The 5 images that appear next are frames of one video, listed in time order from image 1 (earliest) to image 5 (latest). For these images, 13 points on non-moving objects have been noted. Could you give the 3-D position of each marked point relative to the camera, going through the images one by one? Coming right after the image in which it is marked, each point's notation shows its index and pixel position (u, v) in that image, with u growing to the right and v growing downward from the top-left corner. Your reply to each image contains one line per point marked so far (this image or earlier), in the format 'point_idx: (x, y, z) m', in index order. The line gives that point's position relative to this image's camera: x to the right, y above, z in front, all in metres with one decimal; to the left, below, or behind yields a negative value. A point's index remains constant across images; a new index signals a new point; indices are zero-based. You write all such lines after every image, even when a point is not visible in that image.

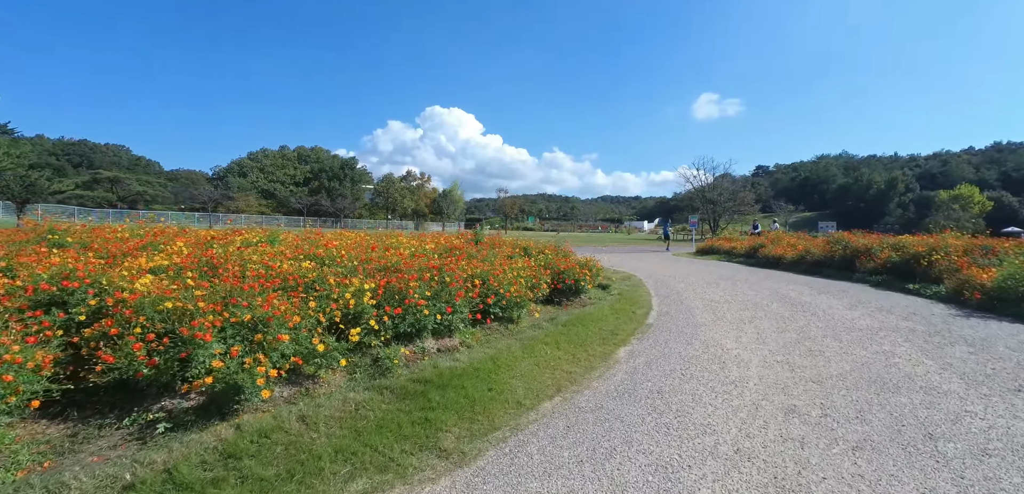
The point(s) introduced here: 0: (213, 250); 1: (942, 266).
0: (-4.6, -0.1, +7.1) m
1: (+9.5, -0.4, +10.2) m
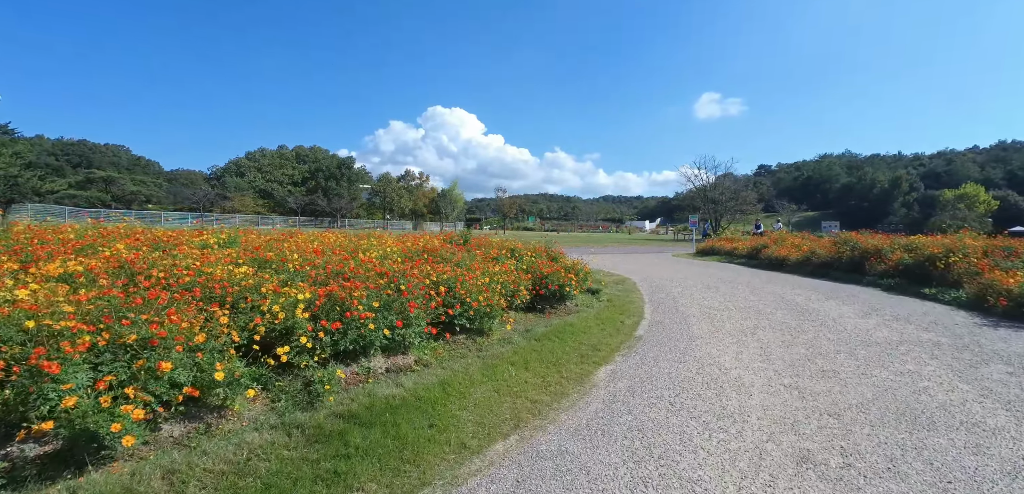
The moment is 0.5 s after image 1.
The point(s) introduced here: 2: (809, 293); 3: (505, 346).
0: (-5.0, -0.1, +6.3) m
1: (+9.1, -0.4, +9.4) m
2: (+6.2, -1.0, +9.6) m
3: (-0.1, -1.1, +5.3) m
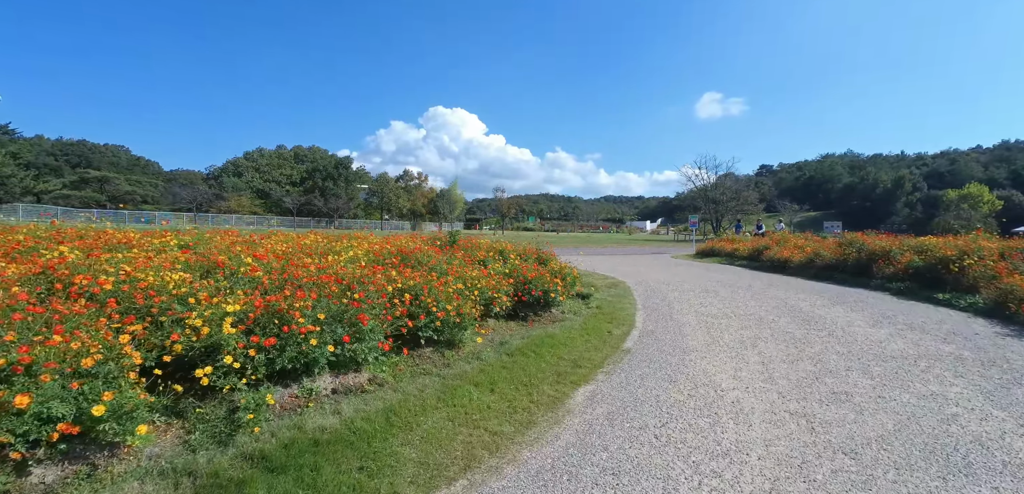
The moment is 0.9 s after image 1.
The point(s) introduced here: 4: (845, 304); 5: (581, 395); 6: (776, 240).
0: (-5.3, -0.1, +5.7) m
1: (+8.8, -0.5, +8.8) m
2: (+5.9, -1.0, +9.0) m
3: (-0.4, -1.2, +4.7) m
4: (+6.1, -1.0, +8.5) m
5: (+0.6, -1.3, +4.1) m
6: (+9.4, +0.3, +16.4) m
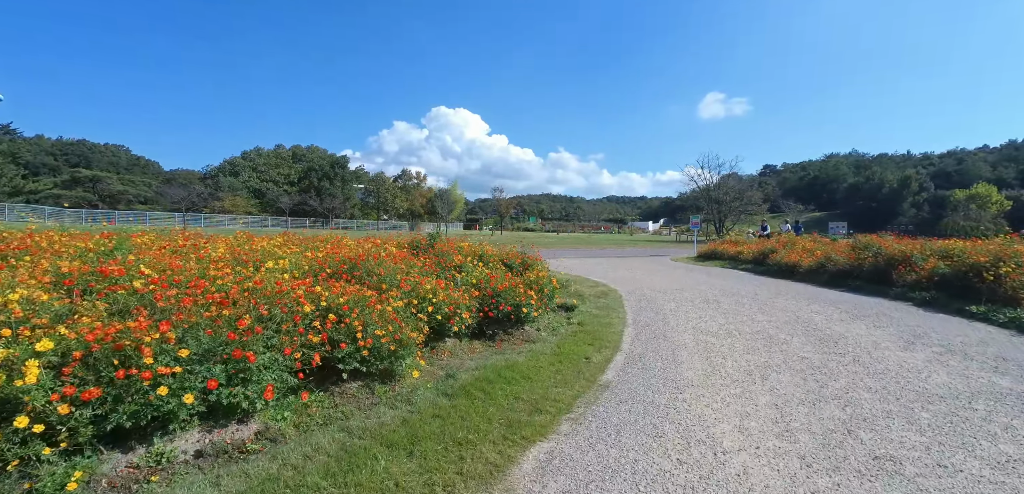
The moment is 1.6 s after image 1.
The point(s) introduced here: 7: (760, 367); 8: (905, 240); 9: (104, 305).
0: (-5.7, -0.2, +4.7) m
1: (+8.4, -0.6, +7.7) m
2: (+5.4, -1.1, +8.0) m
3: (-0.9, -1.2, +3.6) m
4: (+5.7, -1.1, +7.4) m
5: (+0.1, -1.4, +3.0) m
6: (+9.0, +0.2, +15.3) m
7: (+2.6, -1.2, +4.8) m
8: (+9.8, +0.2, +11.6) m
9: (-3.3, -0.5, +3.7) m
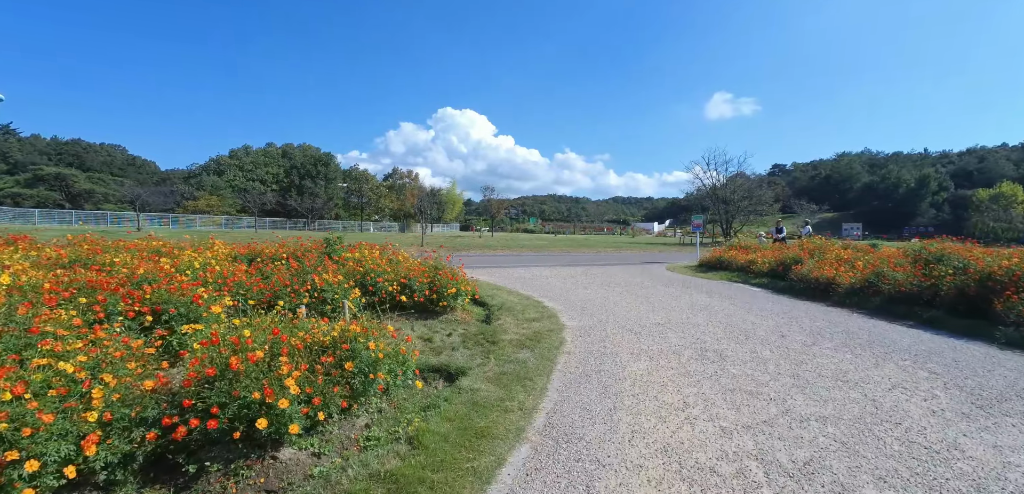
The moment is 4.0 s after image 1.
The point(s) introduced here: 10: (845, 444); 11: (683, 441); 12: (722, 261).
0: (-7.3, -0.4, +1.3) m
1: (+6.8, -0.8, +4.1) m
2: (+3.9, -1.3, +4.4) m
3: (-2.5, -1.4, +0.1) m
4: (+4.1, -1.3, +3.8) m
5: (-1.5, -1.5, -0.5) m
6: (+7.5, 0.0, +11.7) m
7: (+1.0, -1.4, +1.2) m
8: (+8.3, 0.0, +7.9) m
9: (-4.9, -0.6, +0.2) m
10: (+2.2, -1.3, +3.1) m
11: (+1.2, -1.3, +3.1) m
12: (+6.8, -0.4, +14.9) m
